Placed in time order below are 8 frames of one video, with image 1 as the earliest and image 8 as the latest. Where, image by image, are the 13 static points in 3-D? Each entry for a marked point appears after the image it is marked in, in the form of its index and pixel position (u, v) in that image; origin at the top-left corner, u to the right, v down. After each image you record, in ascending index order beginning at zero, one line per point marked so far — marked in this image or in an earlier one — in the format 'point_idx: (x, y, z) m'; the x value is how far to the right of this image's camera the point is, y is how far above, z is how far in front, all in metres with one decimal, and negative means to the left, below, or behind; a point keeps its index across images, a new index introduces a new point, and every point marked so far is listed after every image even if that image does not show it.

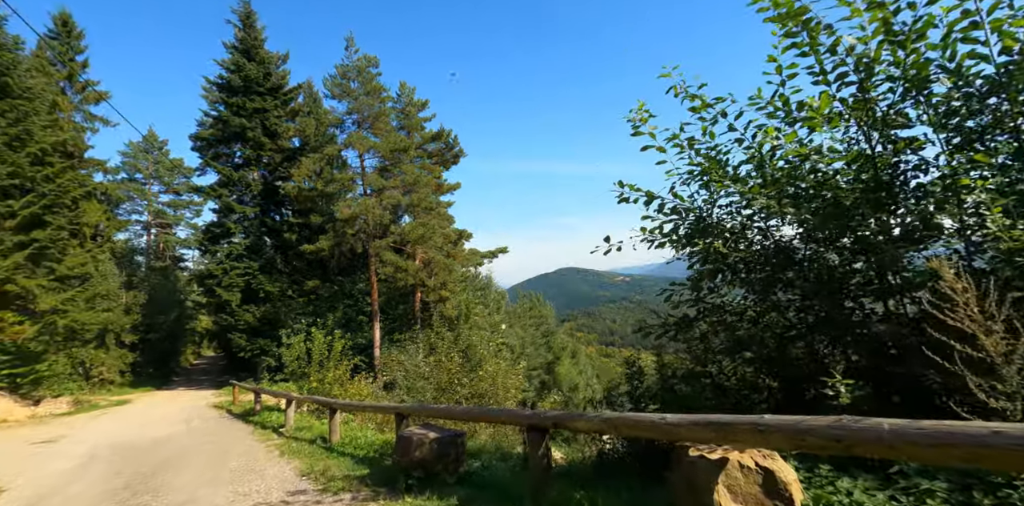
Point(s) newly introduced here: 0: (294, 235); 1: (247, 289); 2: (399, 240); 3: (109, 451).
0: (-8.6, +0.7, +19.9) m
1: (-10.1, -1.4, +19.2) m
2: (-3.9, +0.5, +17.2) m
3: (-5.6, -2.8, +7.0) m
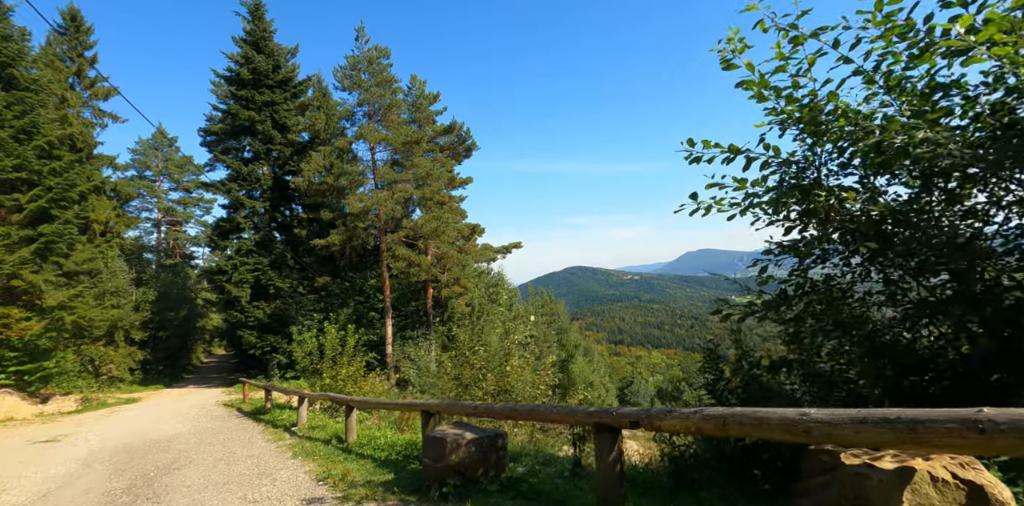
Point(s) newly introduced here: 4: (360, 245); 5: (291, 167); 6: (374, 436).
0: (-8.1, +0.9, +19.6) m
1: (-9.6, -1.2, +19.0) m
2: (-3.4, +0.7, +16.9) m
3: (-5.3, -2.6, +6.7) m
4: (-5.8, +0.3, +19.0) m
5: (-8.8, +3.4, +20.0) m
6: (-1.5, -1.9, +5.3) m
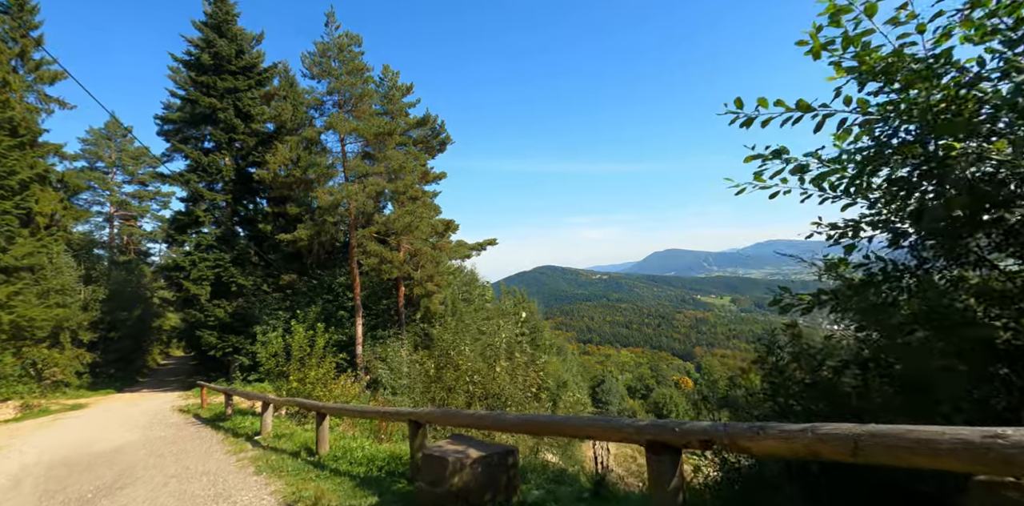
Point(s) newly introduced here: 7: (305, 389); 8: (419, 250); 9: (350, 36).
0: (-9.0, +1.0, +18.7) m
1: (-10.5, -1.1, +18.0) m
2: (-4.2, +0.8, +16.2) m
3: (-5.5, -2.5, +5.9) m
4: (-6.6, +0.4, +18.3) m
5: (-9.7, +3.6, +19.0) m
6: (-1.6, -1.8, +4.8) m
7: (-3.2, -2.1, +7.9) m
8: (-3.2, +0.1, +17.0) m
9: (-5.1, +6.8, +15.8) m
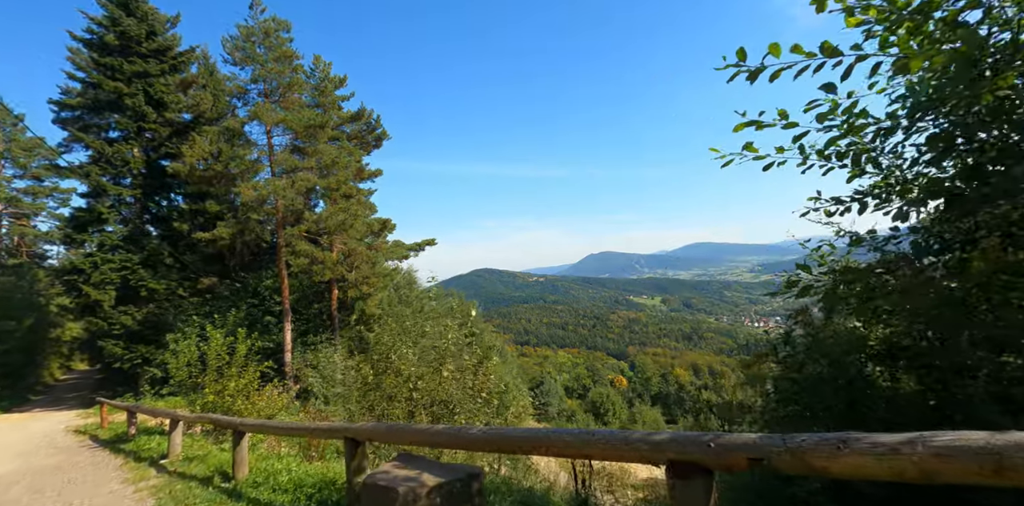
0: (-11.1, +1.0, +17.1) m
1: (-12.5, -1.1, +16.2) m
2: (-6.0, +0.8, +15.2) m
3: (-6.0, -2.5, +4.8) m
4: (-8.7, +0.4, +16.9) m
5: (-11.8, +3.5, +17.4) m
6: (-2.0, -1.8, +4.2) m
7: (-4.0, -2.1, +7.1) m
8: (-5.1, +0.1, +16.1) m
9: (-6.9, +6.8, +14.8) m
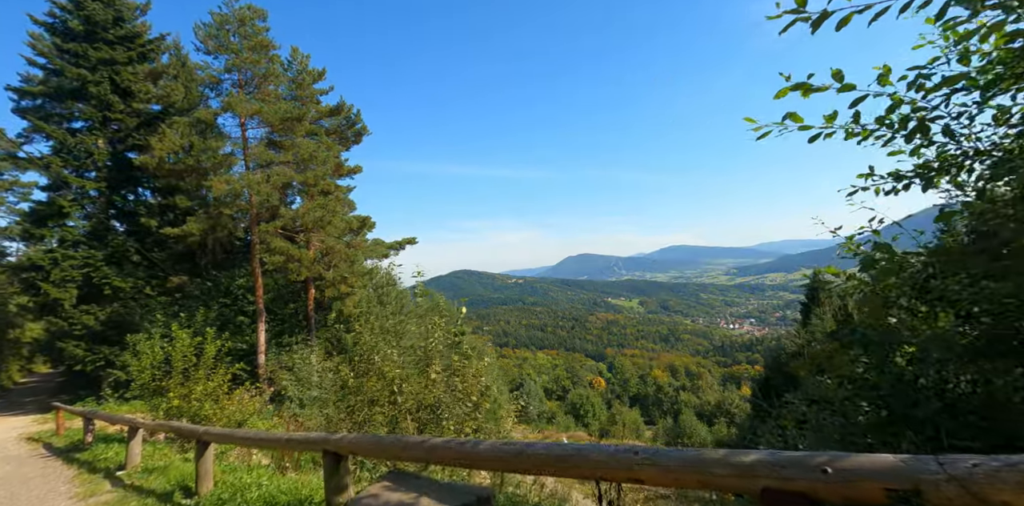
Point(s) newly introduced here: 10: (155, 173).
0: (-11.6, +1.1, +16.3) m
1: (-13.0, -1.0, +15.4) m
2: (-6.5, +0.8, +14.7) m
3: (-6.1, -2.4, +4.3) m
4: (-9.2, +0.5, +16.3) m
5: (-12.4, +3.6, +16.6) m
6: (-2.0, -1.7, +3.8) m
7: (-4.2, -2.0, +6.6) m
8: (-5.6, +0.2, +15.6) m
9: (-7.3, +6.9, +14.2) m
10: (-10.9, +2.4, +15.3) m
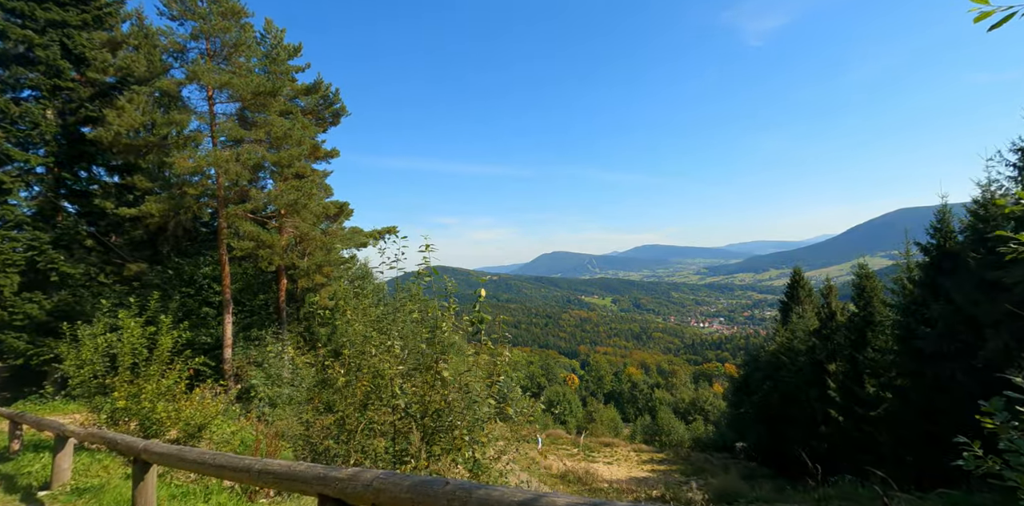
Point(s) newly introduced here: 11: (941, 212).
0: (-12.0, +1.6, +15.0) m
1: (-13.4, -0.5, +14.0) m
2: (-6.8, +1.2, +13.6) m
3: (-5.9, -2.1, +3.2) m
4: (-9.6, +0.9, +15.1) m
5: (-12.7, +4.1, +15.2) m
6: (-1.9, -1.5, +3.0) m
7: (-4.2, -1.7, +5.6) m
8: (-6.0, +0.5, +14.6) m
9: (-7.4, +7.3, +13.0) m
10: (-11.2, +2.9, +14.0) m
11: (+10.5, +1.0, +12.3) m
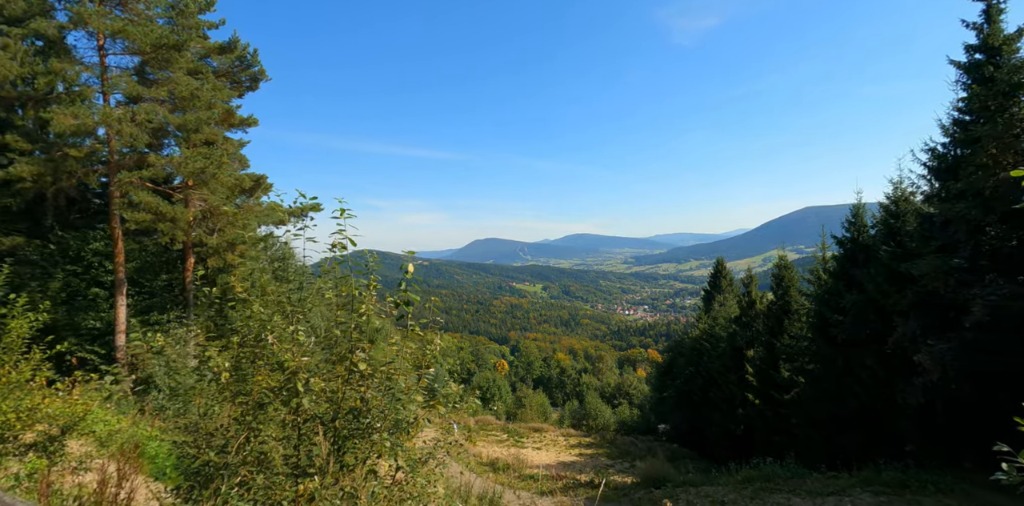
0: (-13.7, +2.3, +12.7) m
1: (-15.0, +0.3, +11.6) m
2: (-8.4, +1.8, +12.0) m
3: (-6.3, -1.8, +2.0) m
4: (-11.4, +1.6, +13.1) m
5: (-14.4, +4.9, +12.8) m
6: (-2.2, -1.3, +2.2) m
7: (-4.8, -1.4, +4.6) m
8: (-7.7, +1.1, +13.1) m
9: (-8.8, +7.9, +11.3) m
10: (-12.7, +3.6, +11.9) m
11: (+8.9, +1.2, +13.0) m
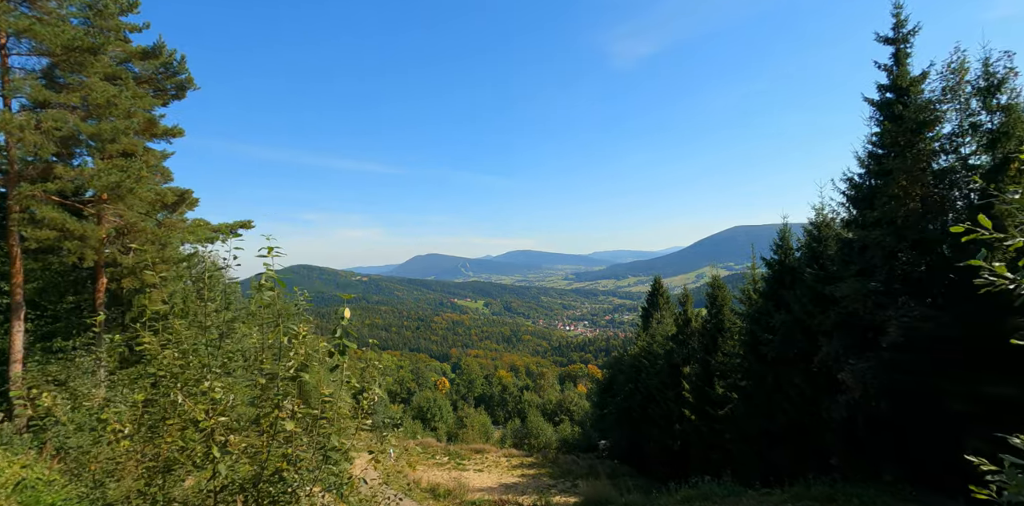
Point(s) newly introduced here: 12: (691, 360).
0: (-15.0, +1.9, +11.0) m
1: (-16.1, -0.1, +9.7) m
2: (-9.6, +1.4, +11.0) m
3: (-6.4, -1.9, +1.1) m
4: (-12.7, +1.2, +11.7) m
5: (-15.6, +4.5, +11.1) m
6: (-2.3, -1.5, +1.8) m
7: (-5.2, -1.7, +3.9) m
8: (-9.1, +0.7, +12.1) m
9: (-9.9, +7.5, +10.3) m
10: (-13.9, +3.2, +10.3) m
11: (+7.4, +0.6, +13.9) m
12: (+6.9, -4.1, +19.4) m
